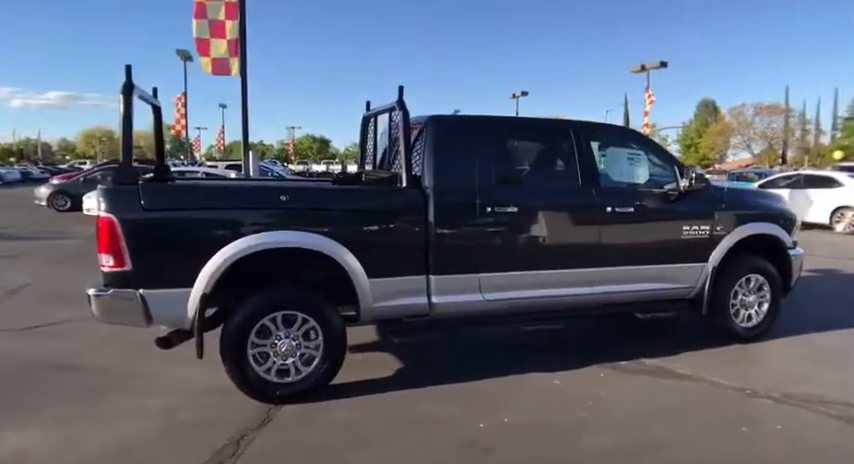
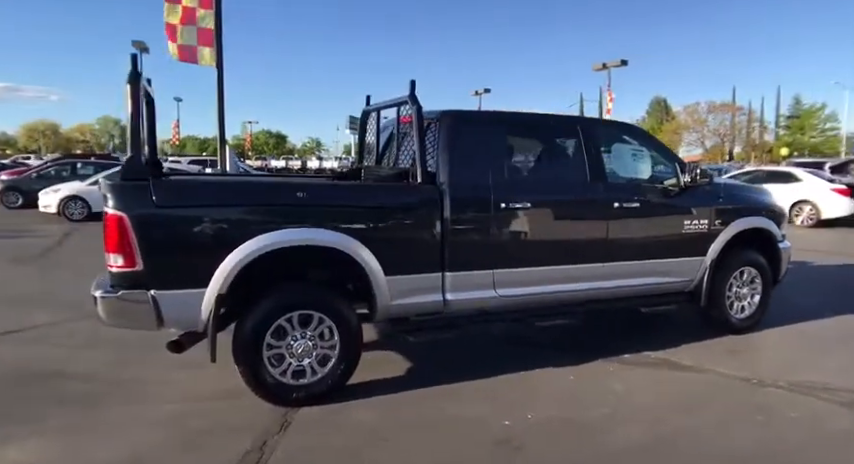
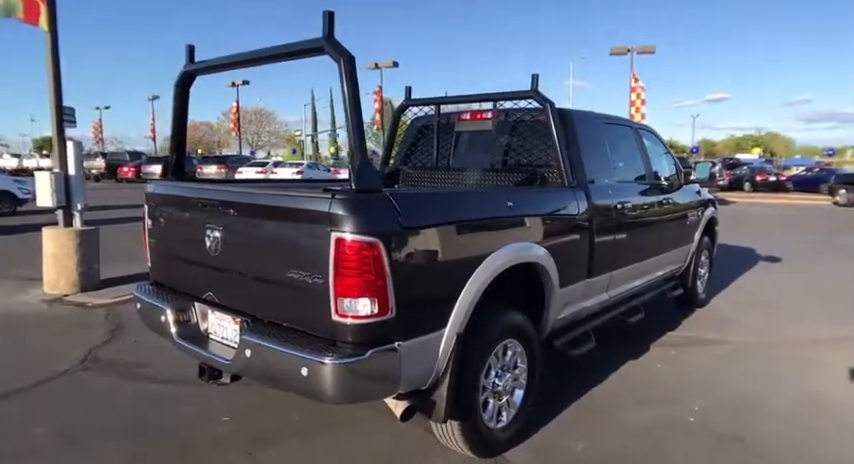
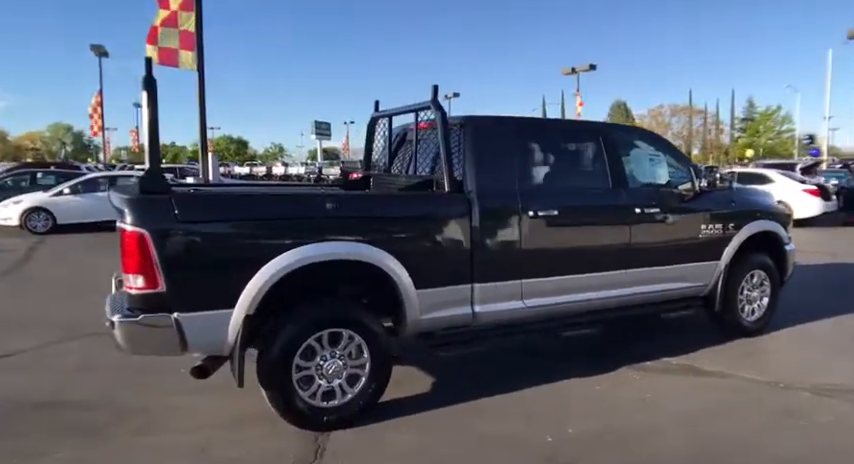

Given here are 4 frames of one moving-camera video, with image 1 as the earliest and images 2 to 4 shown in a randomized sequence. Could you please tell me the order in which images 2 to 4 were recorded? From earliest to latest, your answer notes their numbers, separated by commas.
2, 4, 3
